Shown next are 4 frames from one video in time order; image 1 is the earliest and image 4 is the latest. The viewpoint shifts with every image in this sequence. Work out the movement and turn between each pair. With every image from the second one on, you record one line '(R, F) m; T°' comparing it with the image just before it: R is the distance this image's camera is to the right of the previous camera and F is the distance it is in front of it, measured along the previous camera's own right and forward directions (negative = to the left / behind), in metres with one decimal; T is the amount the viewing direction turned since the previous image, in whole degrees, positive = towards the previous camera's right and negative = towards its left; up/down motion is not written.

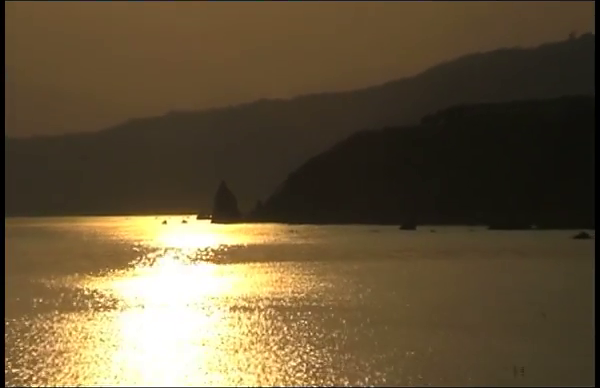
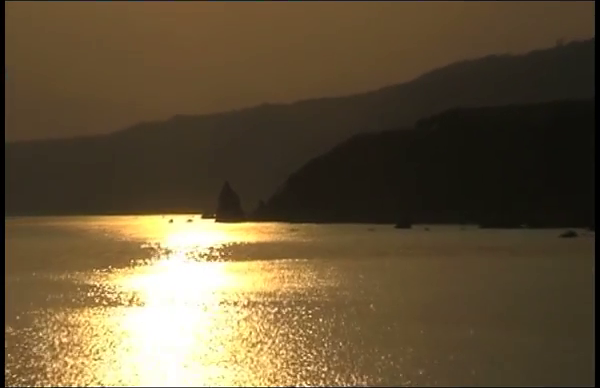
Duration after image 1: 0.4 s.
(-0.9, -2.7) m; +1°
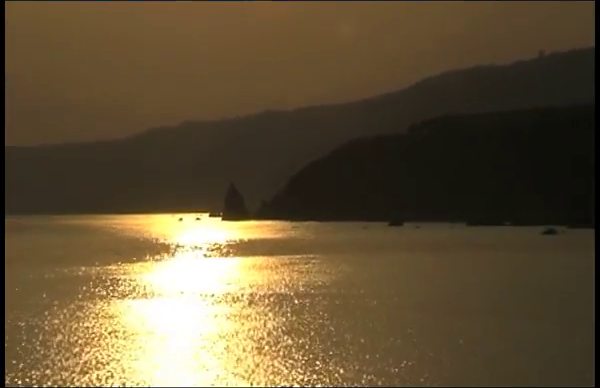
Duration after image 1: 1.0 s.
(+0.3, -4.6) m; 0°
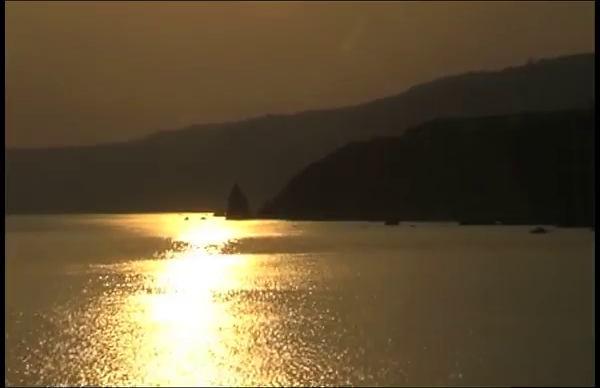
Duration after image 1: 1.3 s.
(+0.2, -3.0) m; 0°
